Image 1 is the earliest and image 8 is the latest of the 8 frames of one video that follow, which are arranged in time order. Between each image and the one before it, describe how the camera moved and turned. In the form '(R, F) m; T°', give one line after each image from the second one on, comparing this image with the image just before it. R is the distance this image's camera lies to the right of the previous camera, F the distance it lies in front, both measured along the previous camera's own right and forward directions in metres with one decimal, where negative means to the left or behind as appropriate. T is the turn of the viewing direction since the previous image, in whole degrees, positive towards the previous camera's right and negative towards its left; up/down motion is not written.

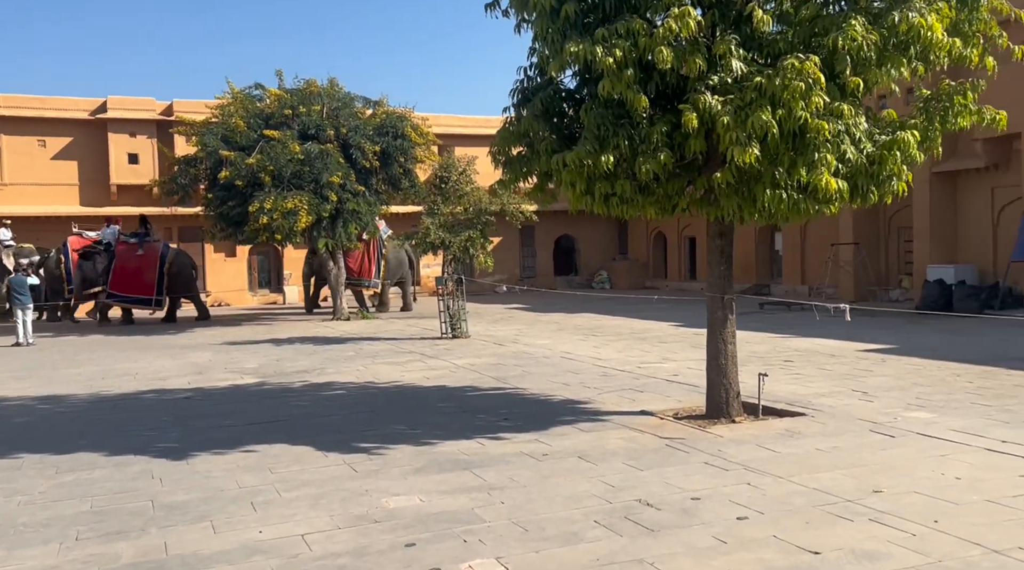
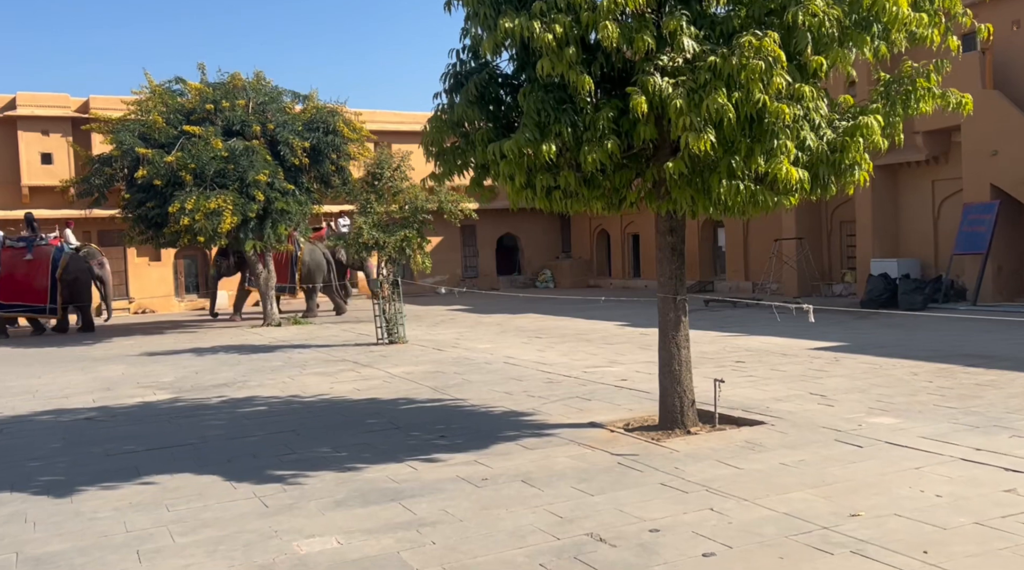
(+0.1, +0.7) m; +3°
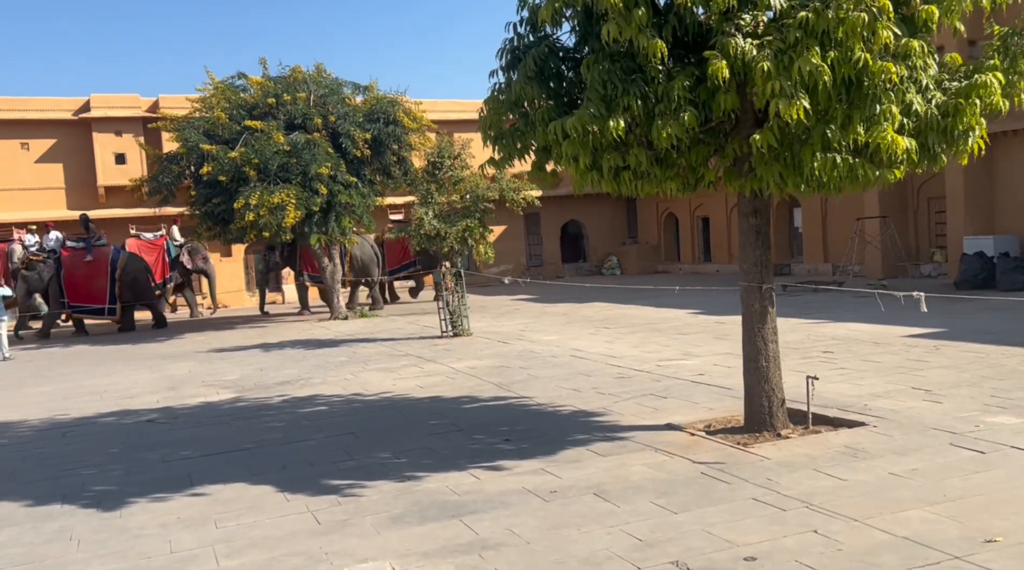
(0.0, +0.6) m; -4°
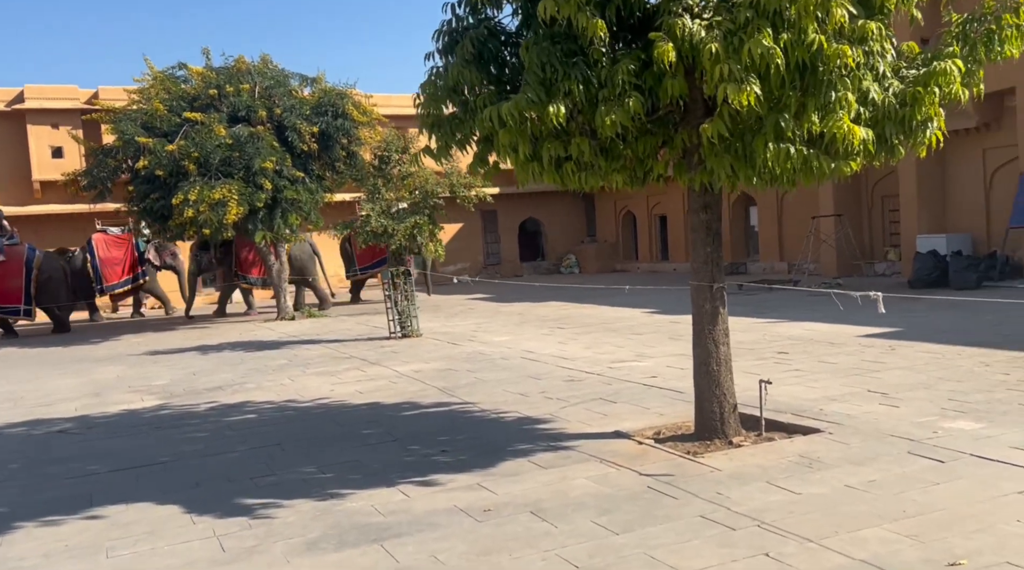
(+0.2, +0.4) m; +2°
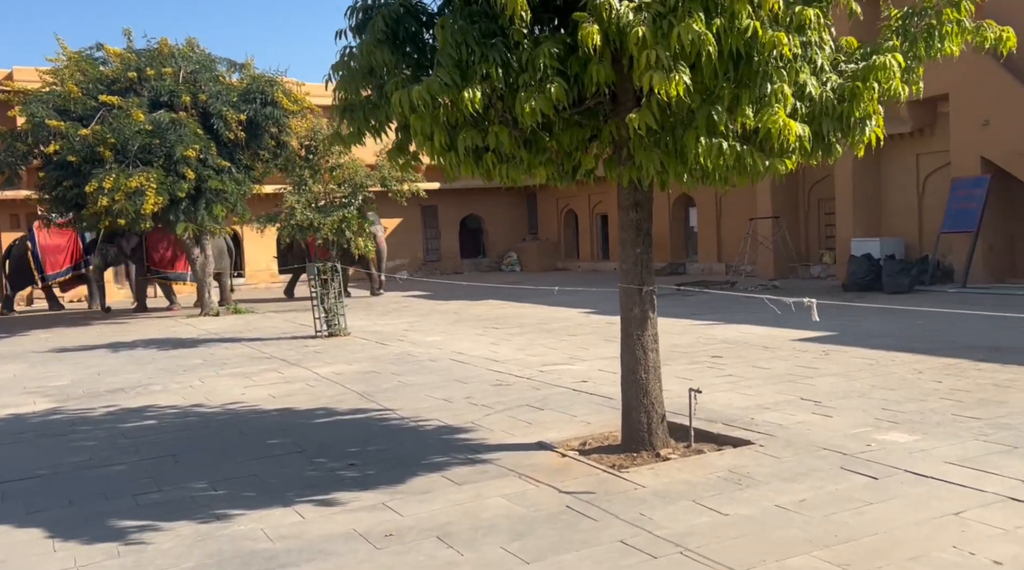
(+0.2, +0.4) m; +3°
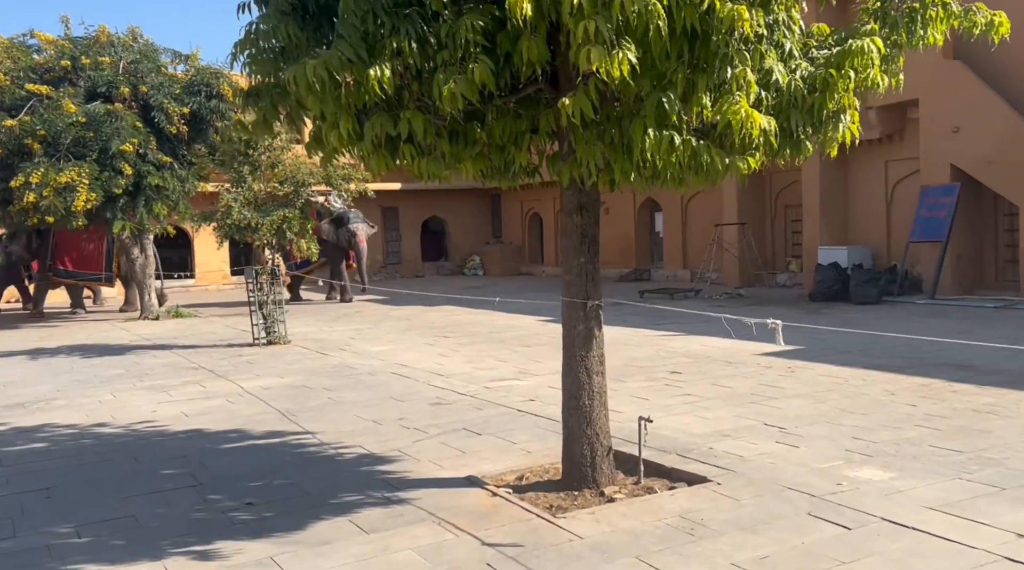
(+0.2, +0.7) m; +2°
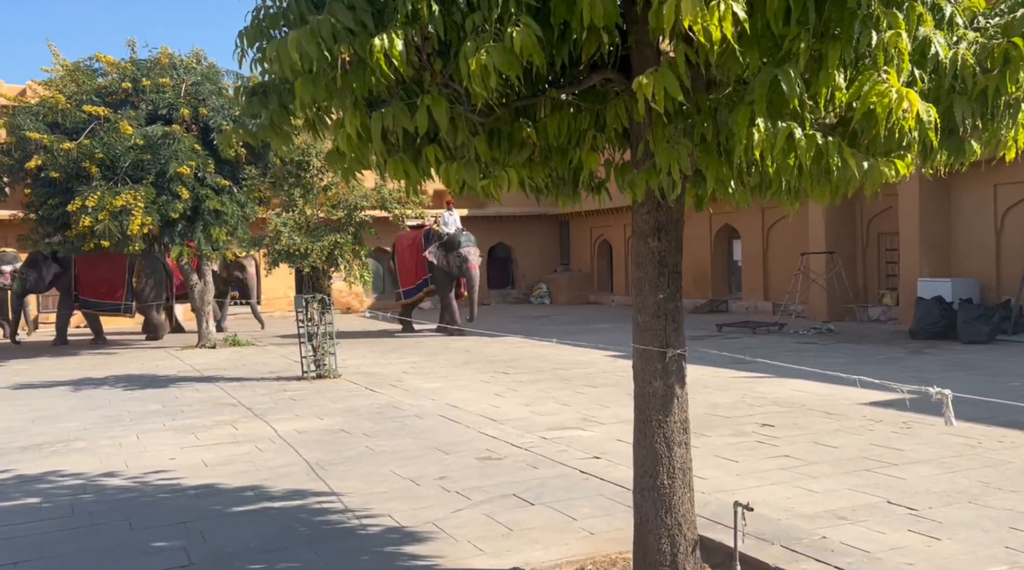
(+0.1, +1.1) m; -4°
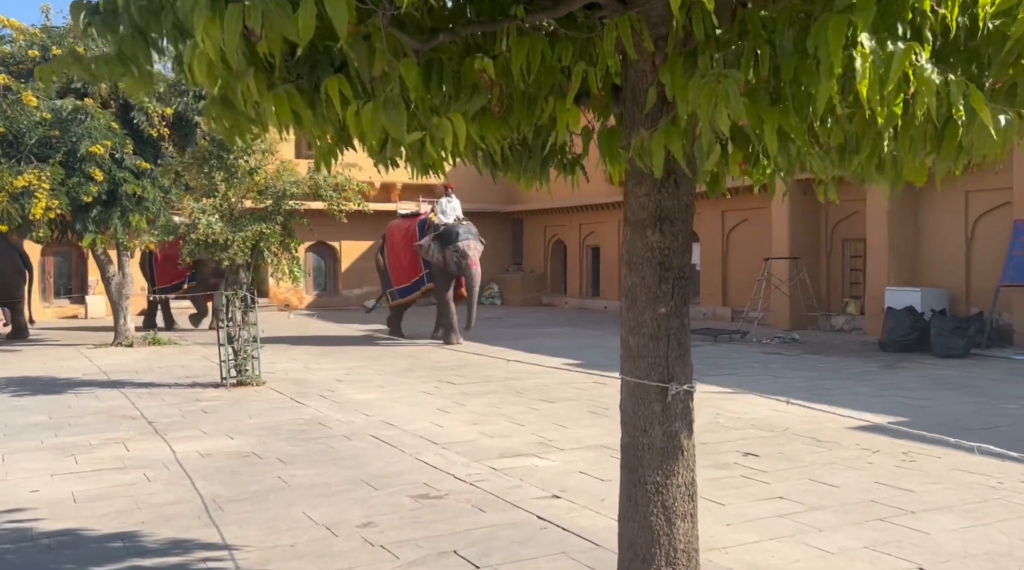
(0.0, +1.2) m; +3°
